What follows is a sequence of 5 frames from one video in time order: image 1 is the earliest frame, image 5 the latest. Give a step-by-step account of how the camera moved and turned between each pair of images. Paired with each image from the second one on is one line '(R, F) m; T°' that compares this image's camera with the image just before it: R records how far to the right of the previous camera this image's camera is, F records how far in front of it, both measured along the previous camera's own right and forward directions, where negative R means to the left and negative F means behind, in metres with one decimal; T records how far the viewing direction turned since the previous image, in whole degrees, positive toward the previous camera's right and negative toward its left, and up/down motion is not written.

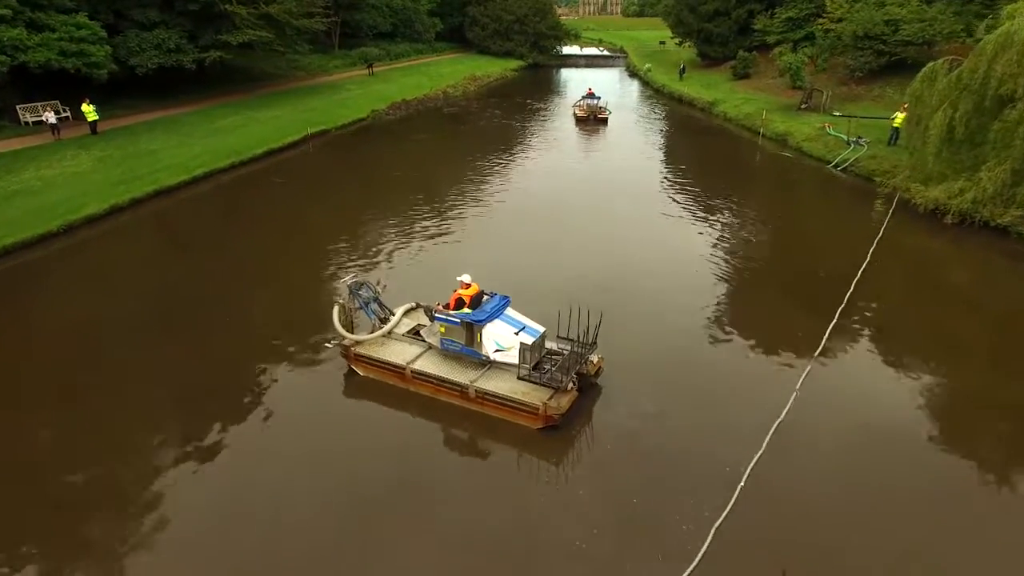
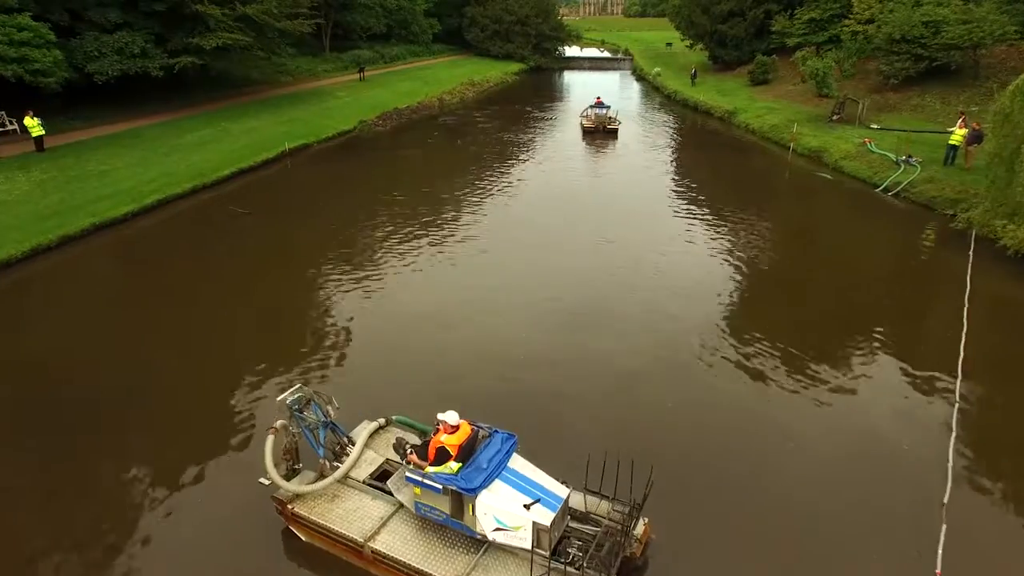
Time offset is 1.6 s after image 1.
(-0.1, +3.7) m; 0°
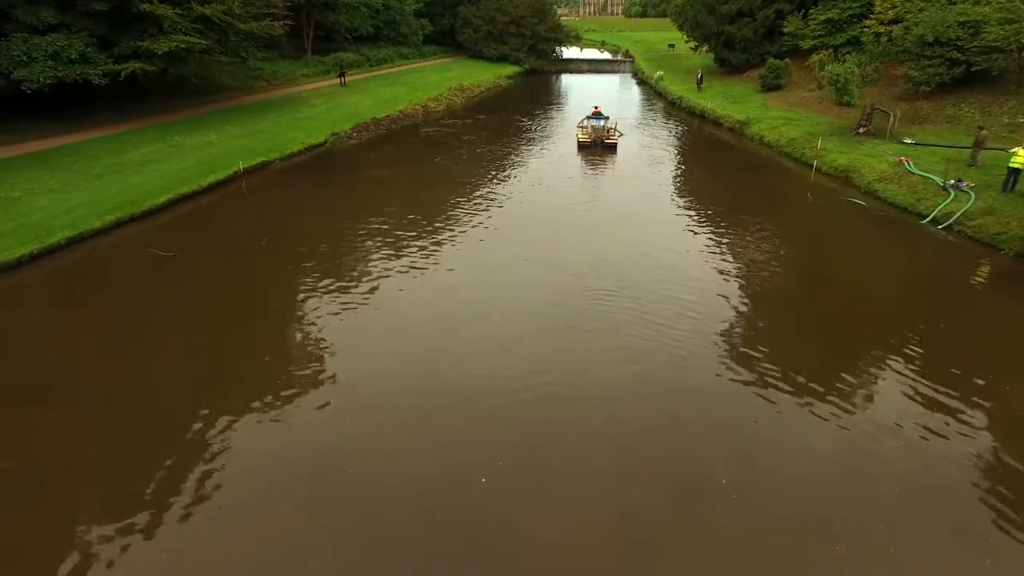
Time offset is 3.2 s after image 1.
(+0.6, +3.8) m; 0°
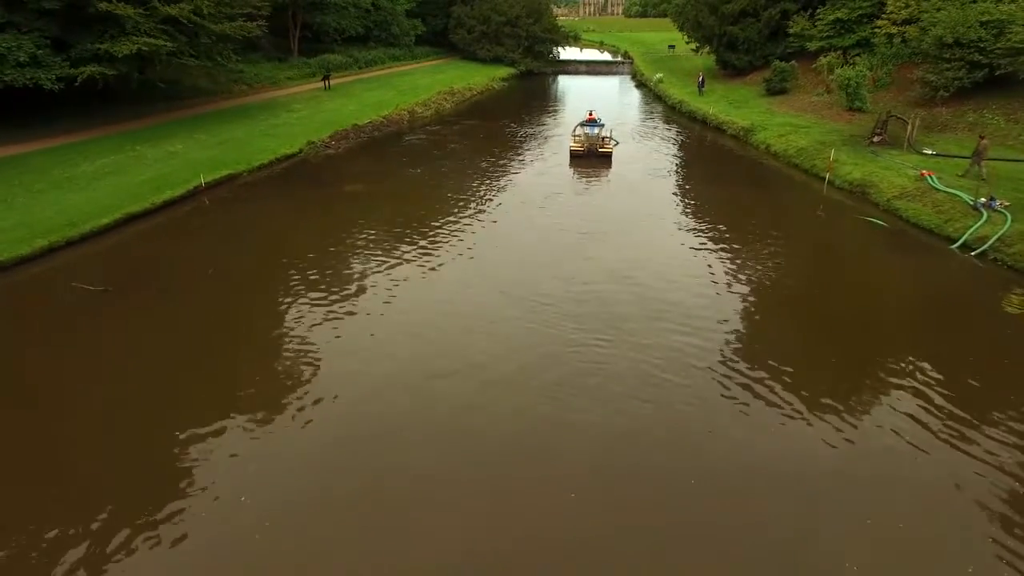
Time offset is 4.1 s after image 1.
(+0.6, +2.3) m; 0°
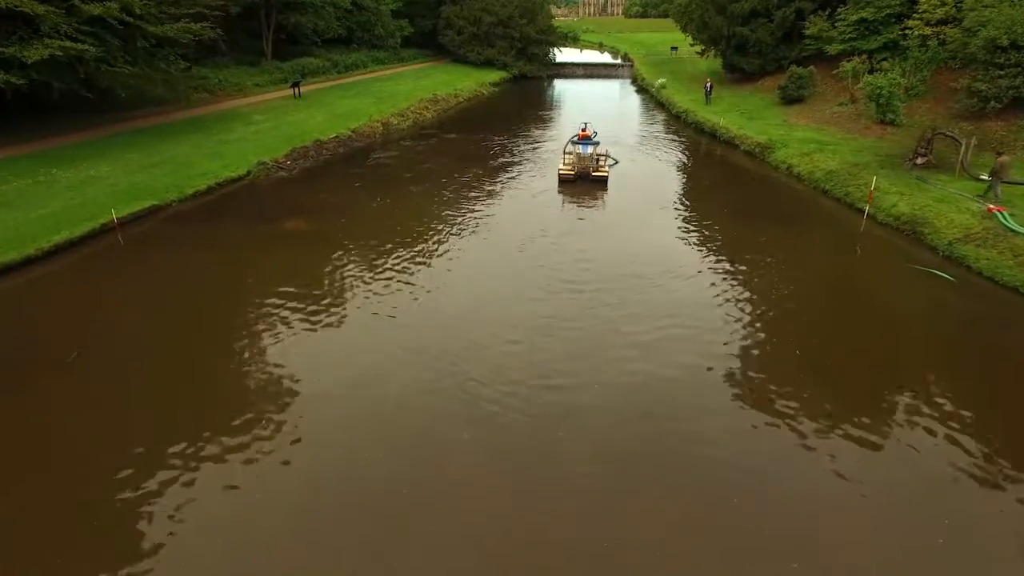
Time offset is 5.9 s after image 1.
(+0.8, +4.4) m; 0°
